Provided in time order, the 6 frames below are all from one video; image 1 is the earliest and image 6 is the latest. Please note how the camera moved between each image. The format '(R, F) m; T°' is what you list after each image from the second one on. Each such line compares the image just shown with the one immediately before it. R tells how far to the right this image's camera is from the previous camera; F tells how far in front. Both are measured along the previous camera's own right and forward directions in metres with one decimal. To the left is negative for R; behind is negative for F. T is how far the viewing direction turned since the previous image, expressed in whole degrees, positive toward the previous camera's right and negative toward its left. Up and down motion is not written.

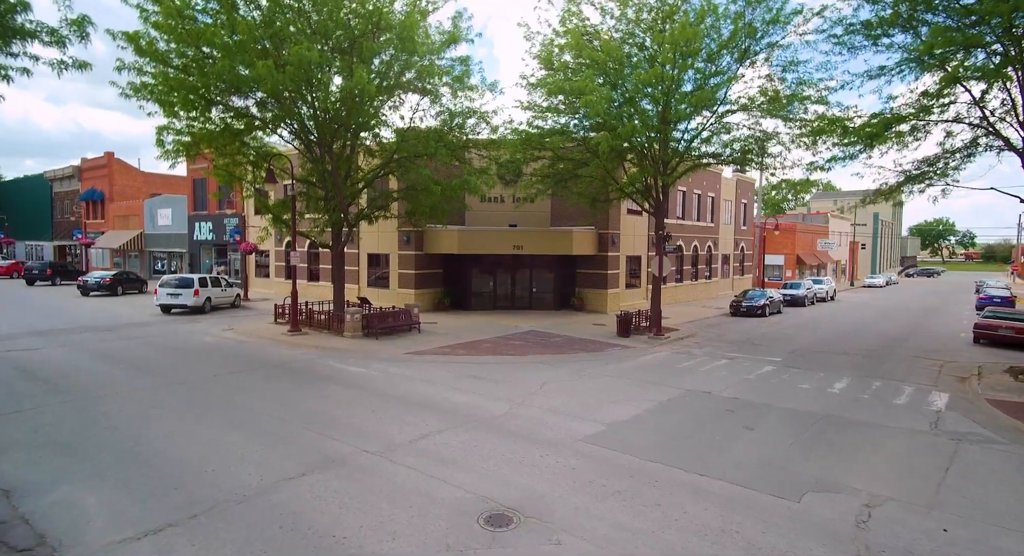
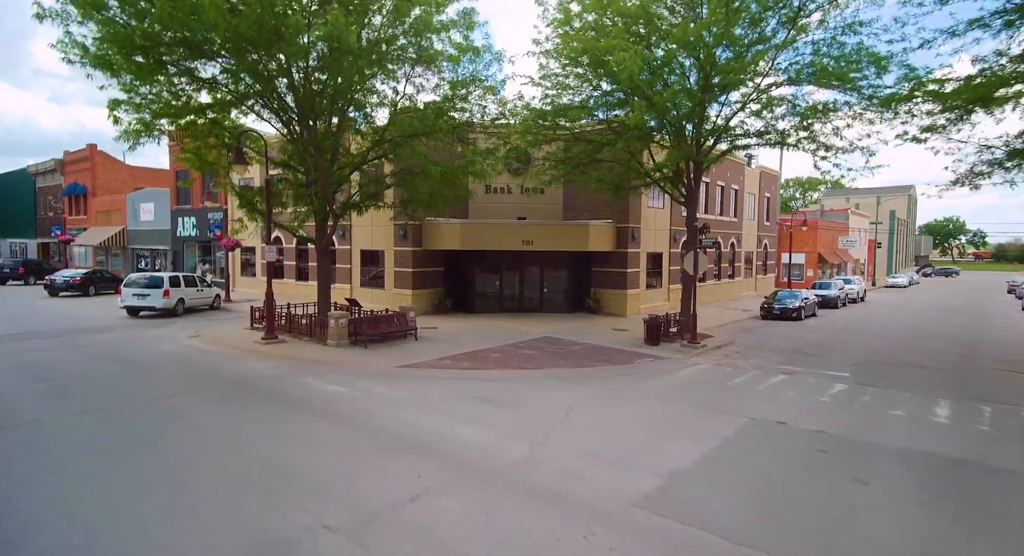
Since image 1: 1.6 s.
(-0.3, +2.6) m; 0°
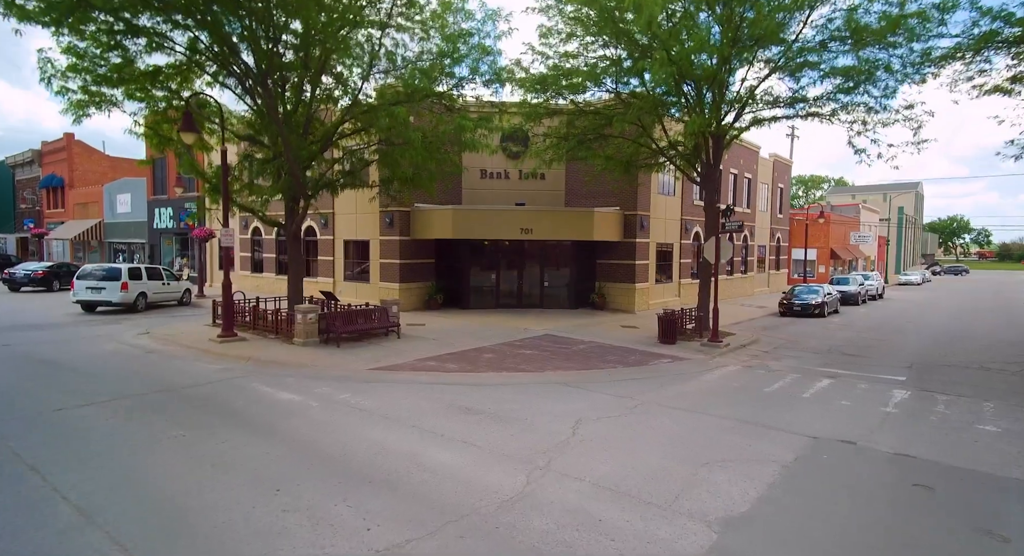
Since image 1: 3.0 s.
(+0.1, +2.0) m; 0°
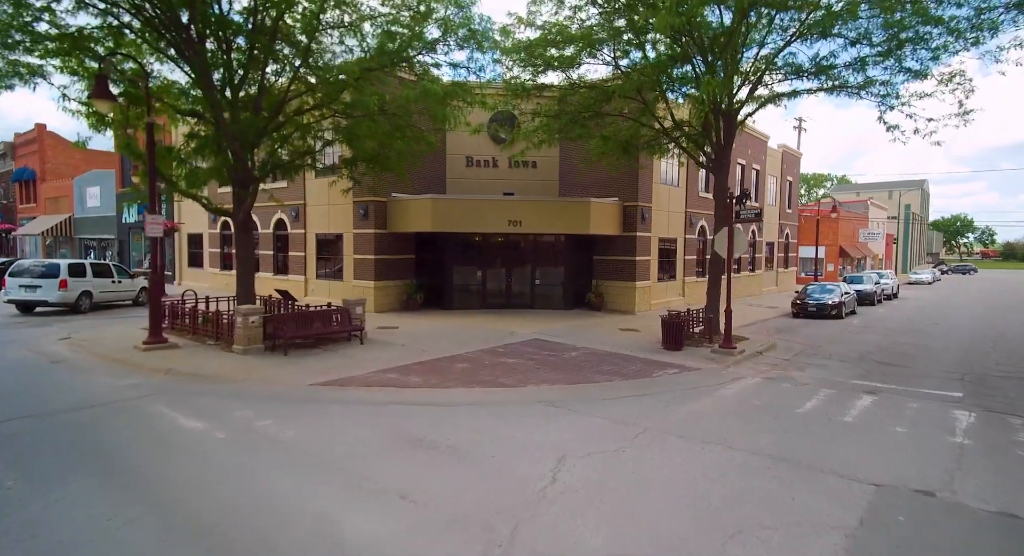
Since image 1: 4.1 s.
(+0.4, +1.9) m; 0°
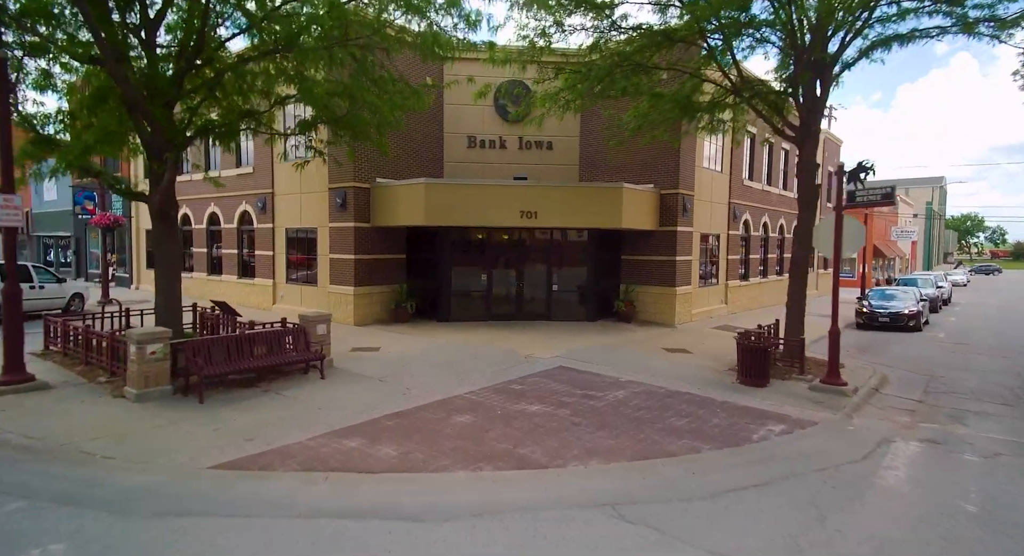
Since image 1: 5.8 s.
(-0.3, +3.5) m; 0°
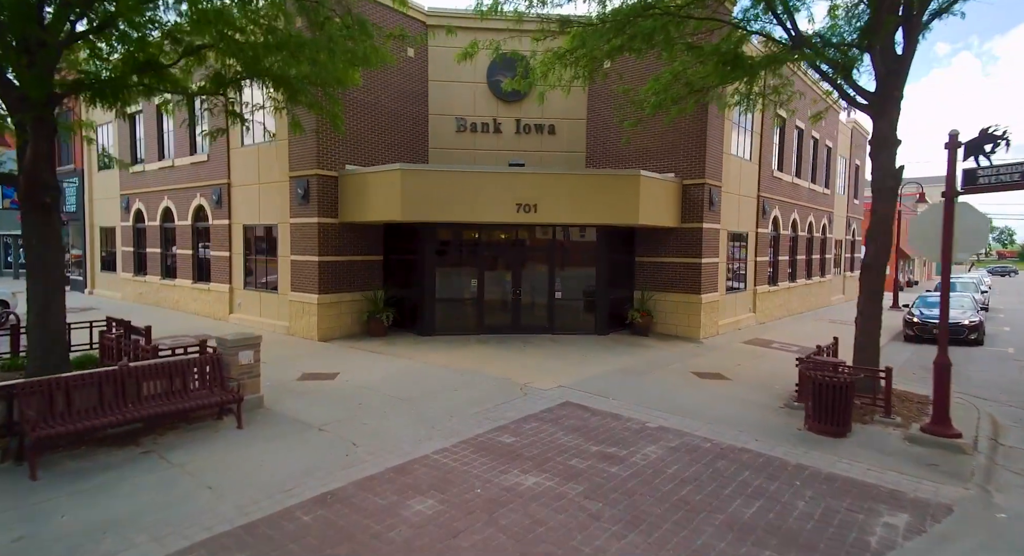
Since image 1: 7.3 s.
(+0.1, +2.4) m; 0°
